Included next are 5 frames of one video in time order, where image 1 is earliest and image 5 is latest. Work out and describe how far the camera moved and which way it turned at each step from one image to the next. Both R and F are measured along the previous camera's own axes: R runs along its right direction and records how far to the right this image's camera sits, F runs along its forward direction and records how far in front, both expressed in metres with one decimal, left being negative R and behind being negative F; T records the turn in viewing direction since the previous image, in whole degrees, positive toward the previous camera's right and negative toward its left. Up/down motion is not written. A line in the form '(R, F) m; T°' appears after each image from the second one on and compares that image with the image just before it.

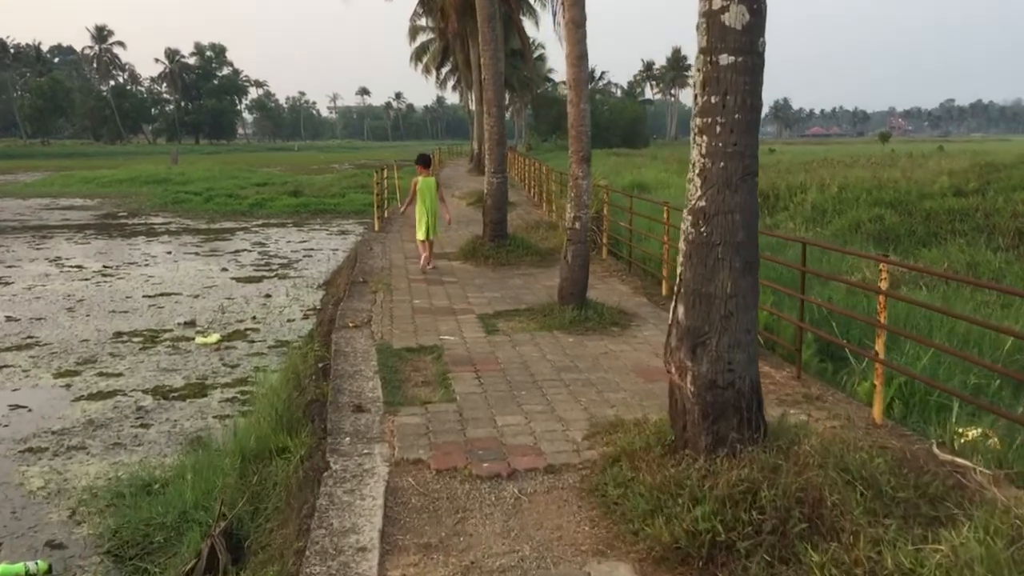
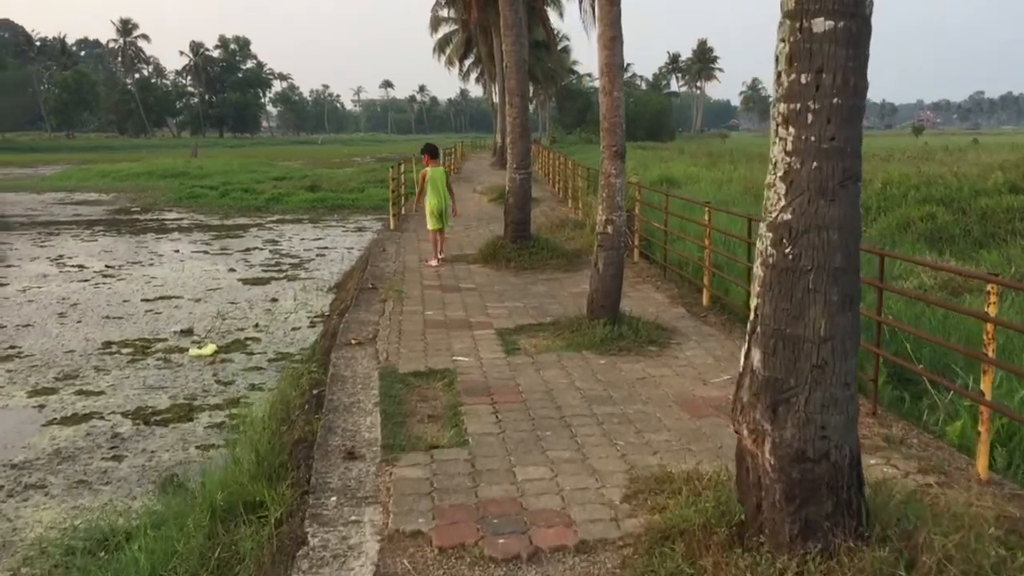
(0.0, +0.8) m; -1°
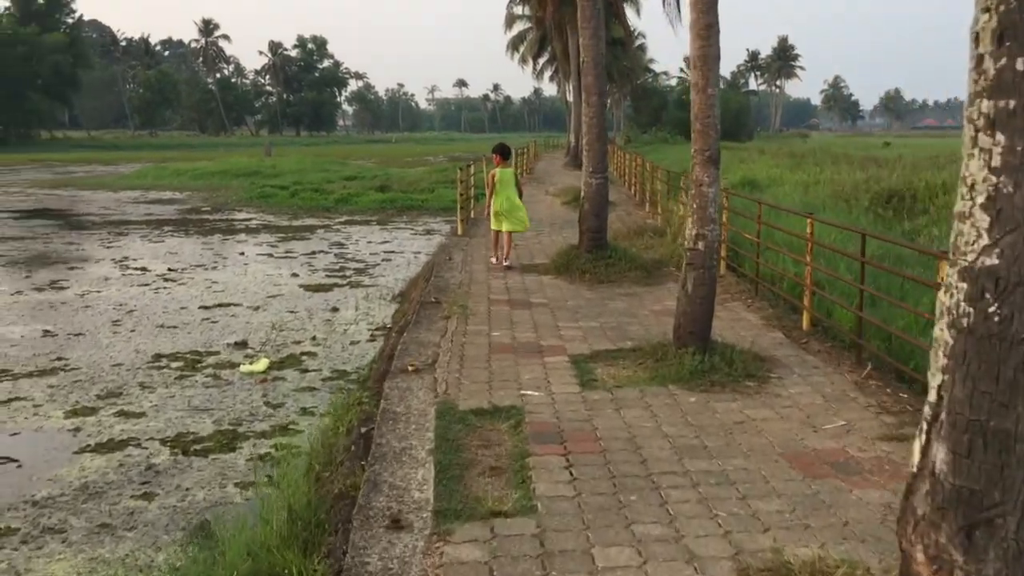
(0.0, +0.7) m; -4°
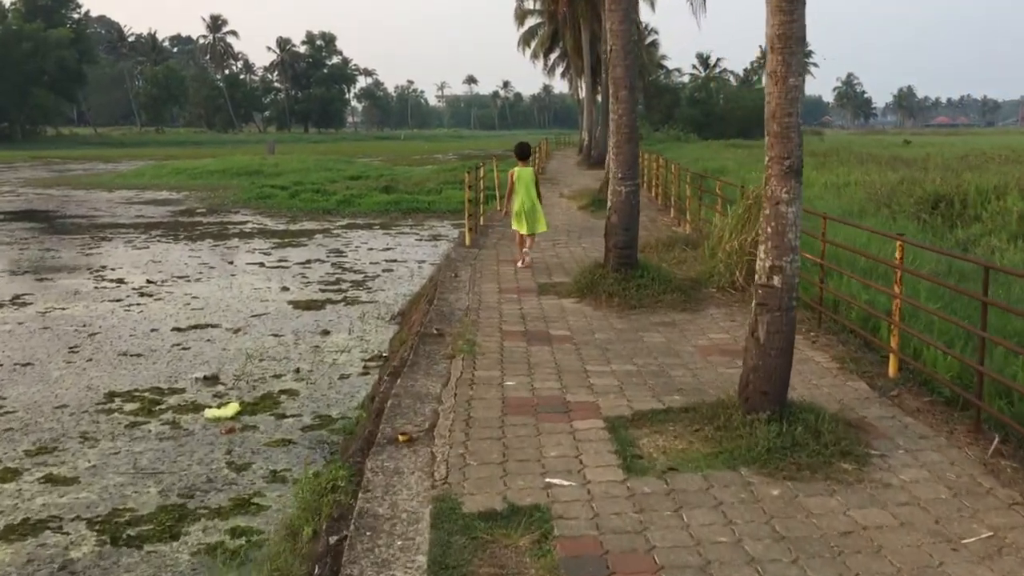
(-0.1, +1.3) m; -1°
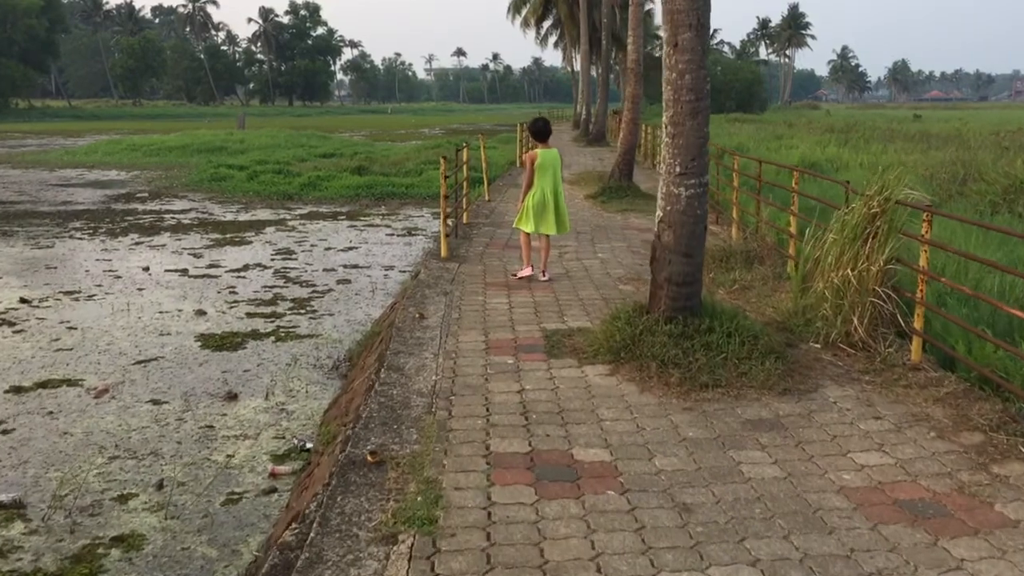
(0.0, +3.0) m; +1°
